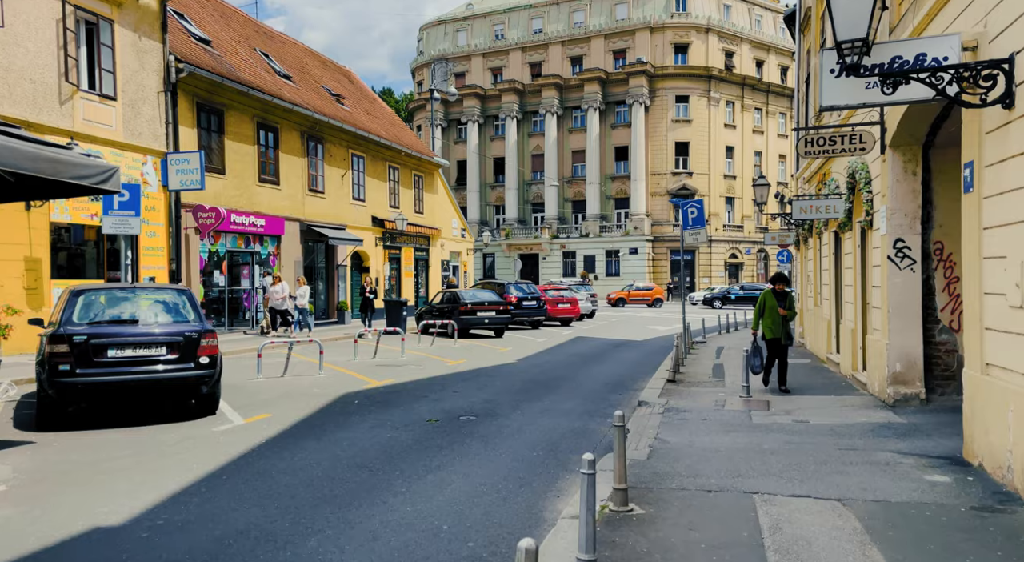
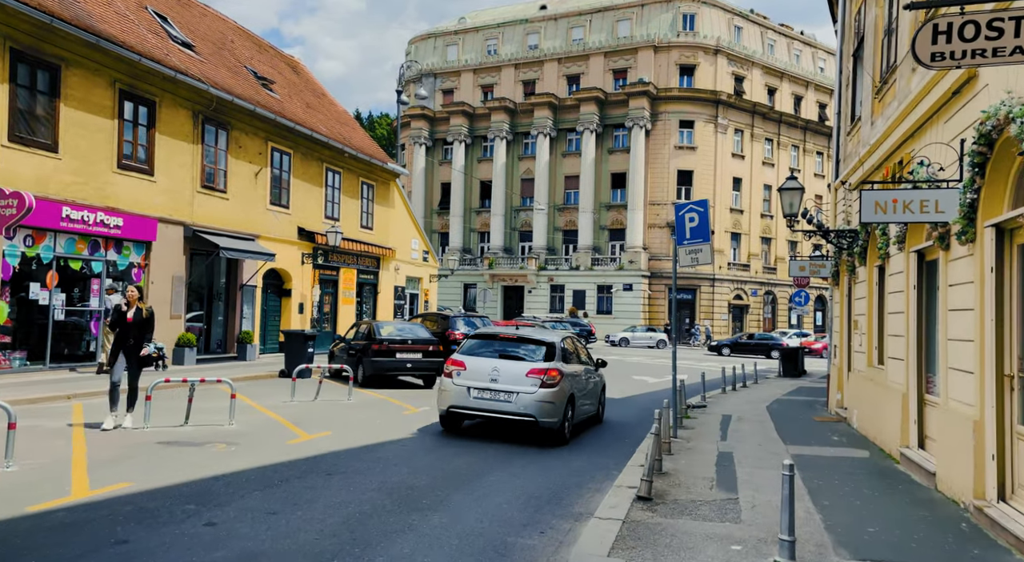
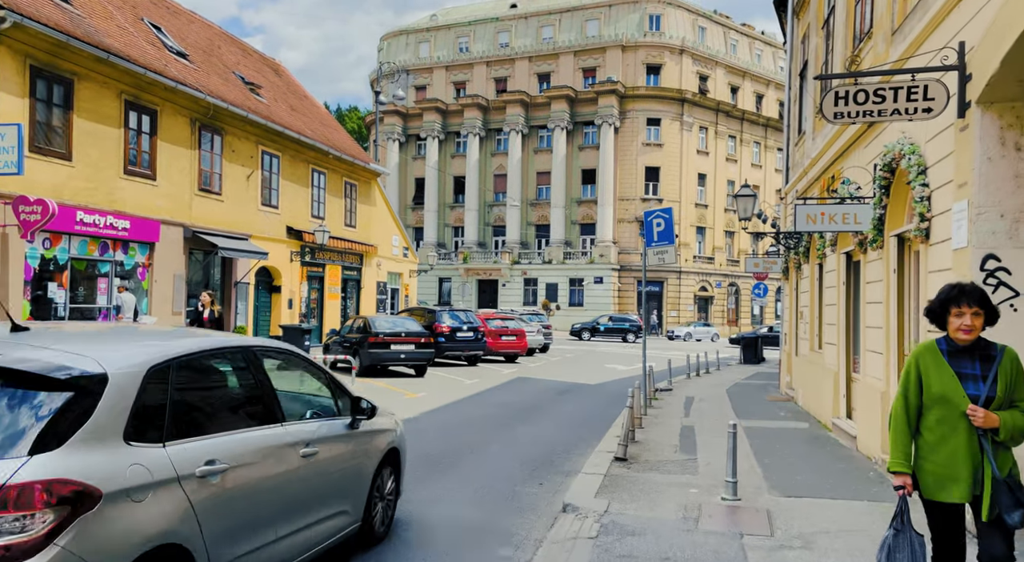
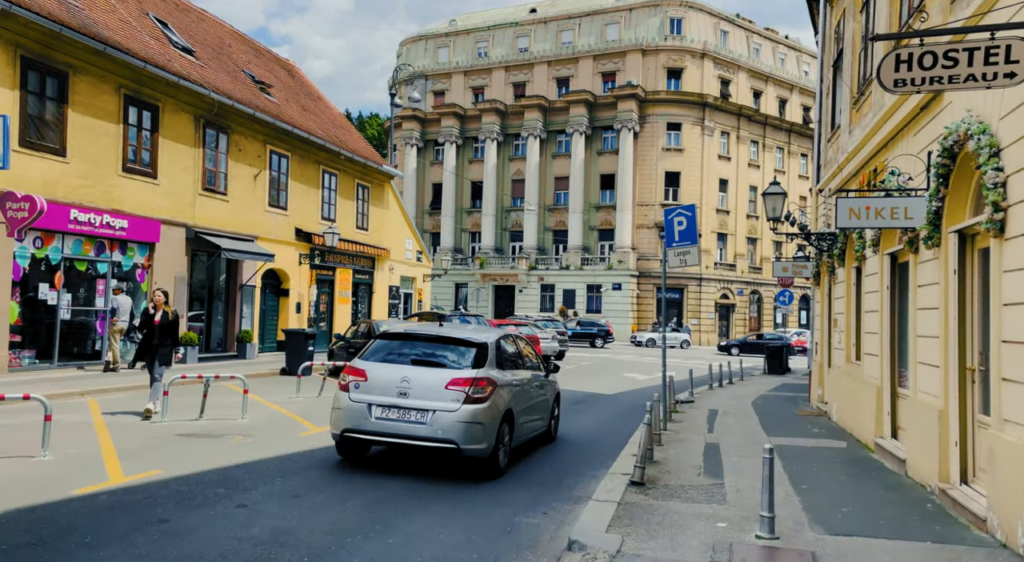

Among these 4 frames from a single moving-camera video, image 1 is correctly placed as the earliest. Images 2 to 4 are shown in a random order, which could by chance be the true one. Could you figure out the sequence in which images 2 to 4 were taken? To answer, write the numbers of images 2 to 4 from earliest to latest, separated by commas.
3, 4, 2
